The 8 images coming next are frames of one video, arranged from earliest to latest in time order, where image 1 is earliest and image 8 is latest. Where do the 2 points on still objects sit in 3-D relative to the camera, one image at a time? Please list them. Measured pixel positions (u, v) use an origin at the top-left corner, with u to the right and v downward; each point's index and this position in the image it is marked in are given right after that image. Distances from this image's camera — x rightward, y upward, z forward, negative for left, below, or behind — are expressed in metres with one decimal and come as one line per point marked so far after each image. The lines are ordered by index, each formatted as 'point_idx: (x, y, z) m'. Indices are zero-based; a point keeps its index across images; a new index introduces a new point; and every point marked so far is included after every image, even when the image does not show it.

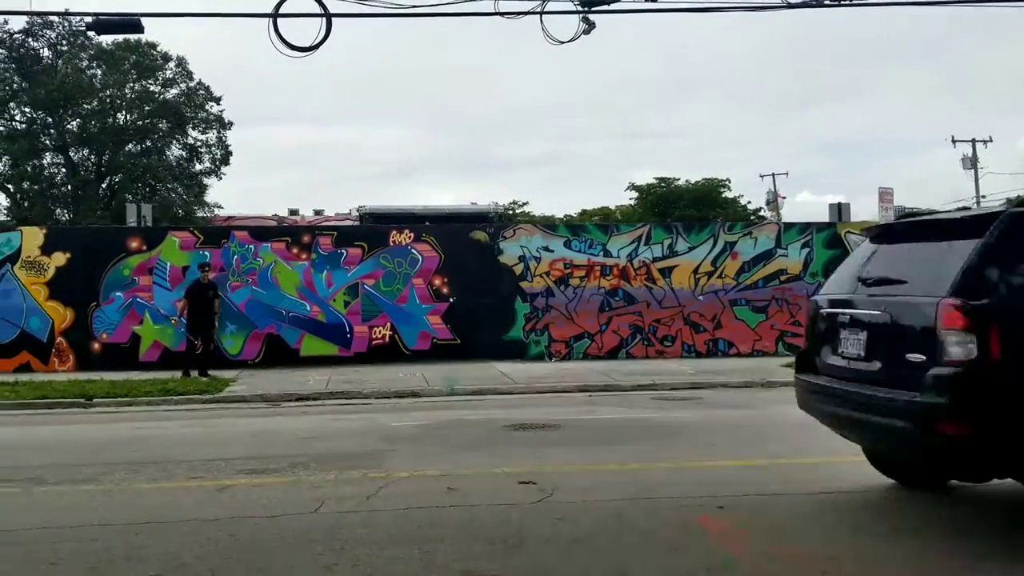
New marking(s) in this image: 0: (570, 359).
0: (+1.0, -1.2, +15.6) m
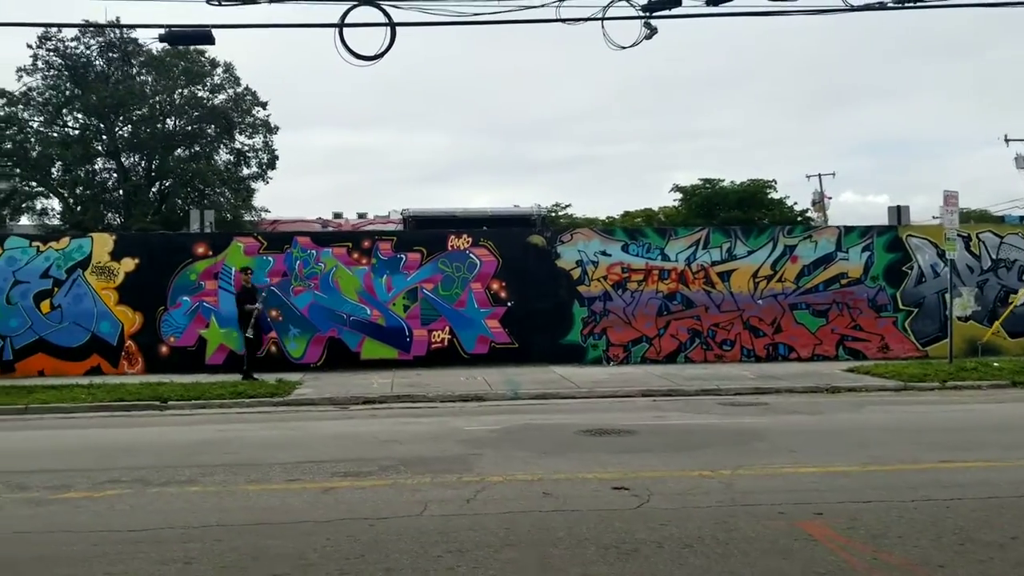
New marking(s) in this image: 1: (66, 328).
0: (+2.0, -1.3, +15.6) m
1: (-7.3, -0.6, +15.0) m
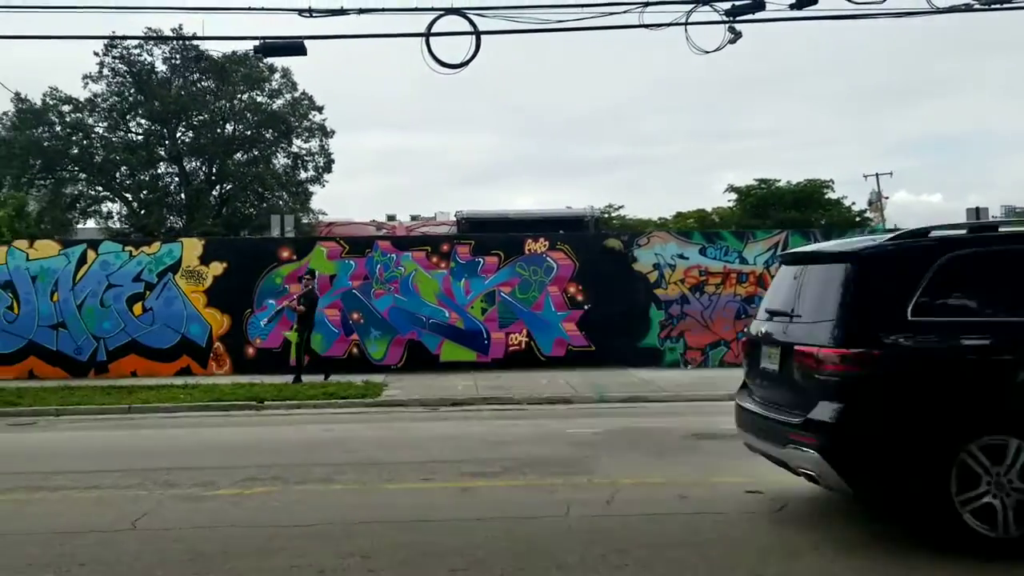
0: (+3.3, -1.3, +15.7) m
1: (-6.0, -0.7, +15.5) m
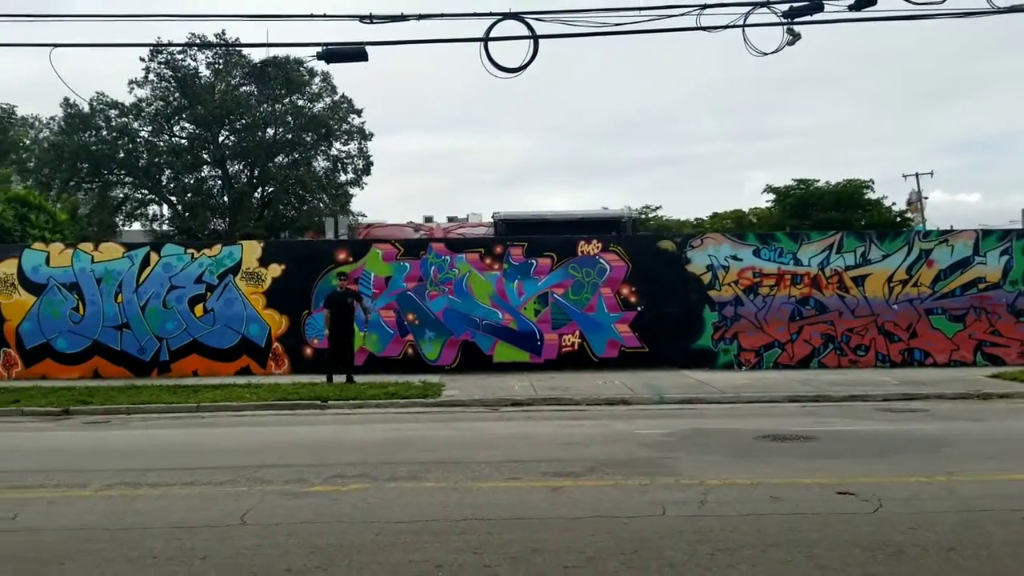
0: (+4.3, -1.4, +15.7) m
1: (-5.1, -0.7, +15.8) m
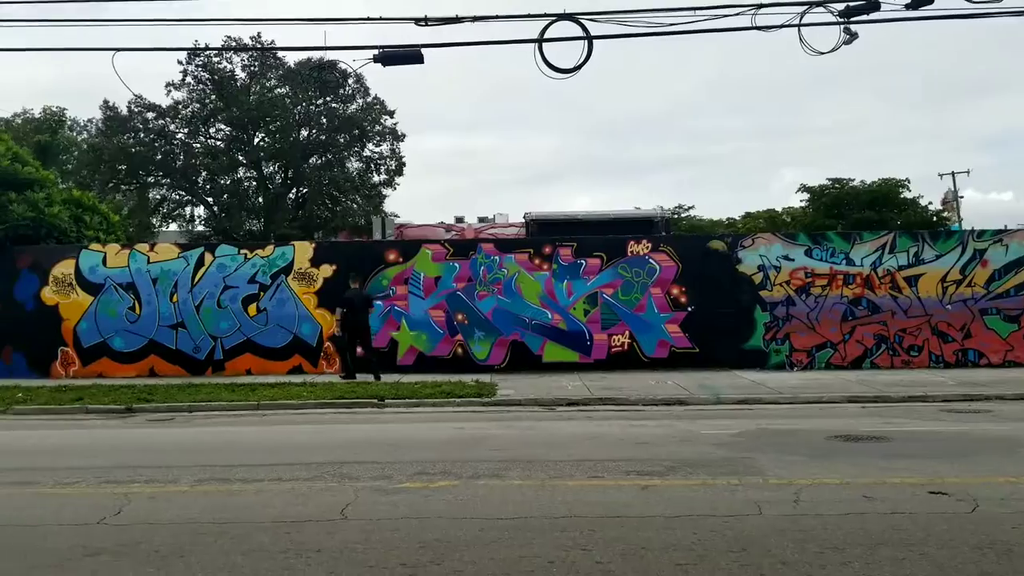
0: (+5.1, -1.4, +15.6) m
1: (-4.2, -0.7, +16.0) m
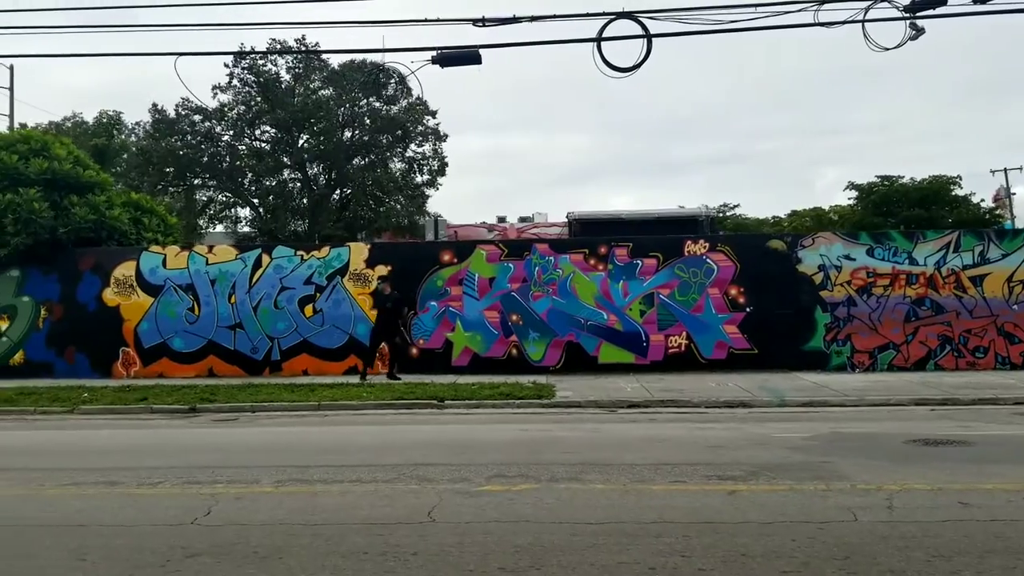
0: (+6.0, -1.4, +15.3) m
1: (-3.3, -0.7, +16.1) m
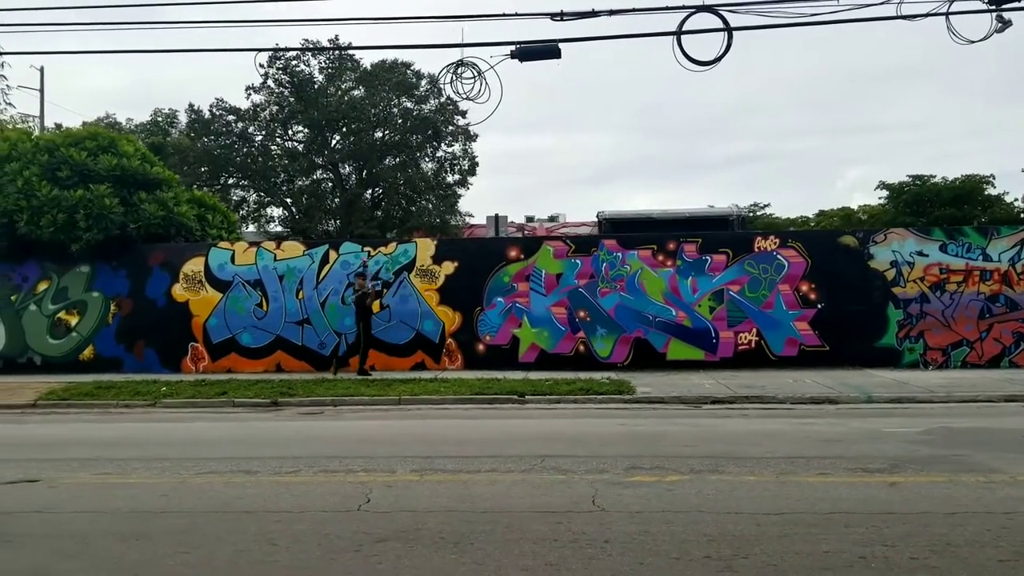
0: (+7.2, -1.3, +15.1) m
1: (-2.1, -0.7, +16.1) m
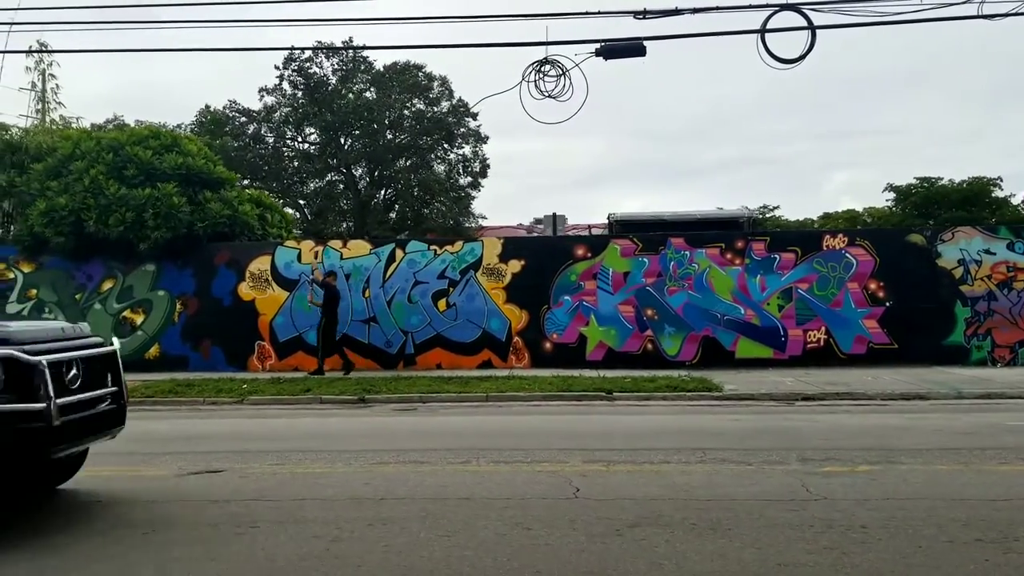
0: (+8.4, -1.3, +15.2) m
1: (-0.9, -0.6, +16.1) m
